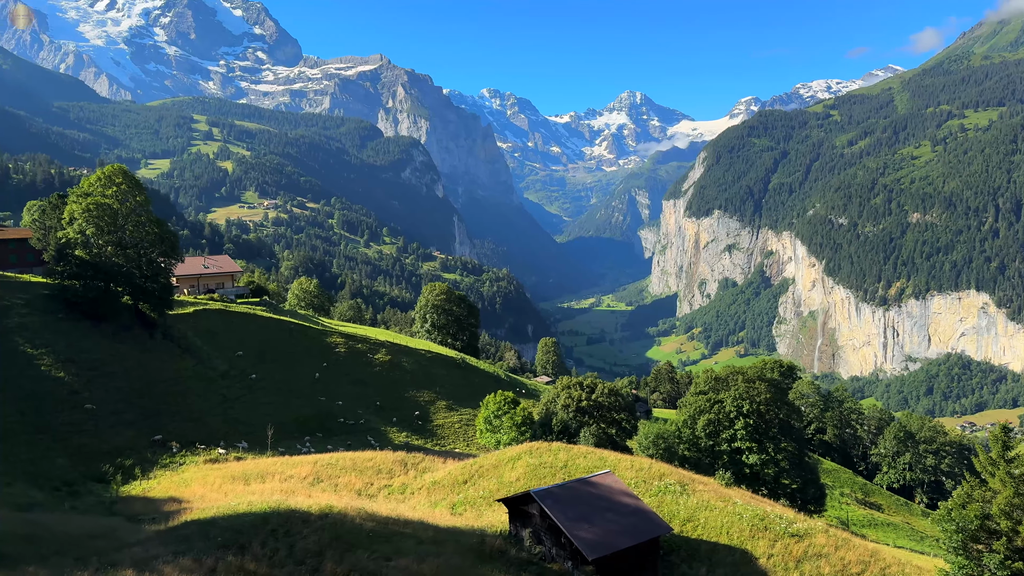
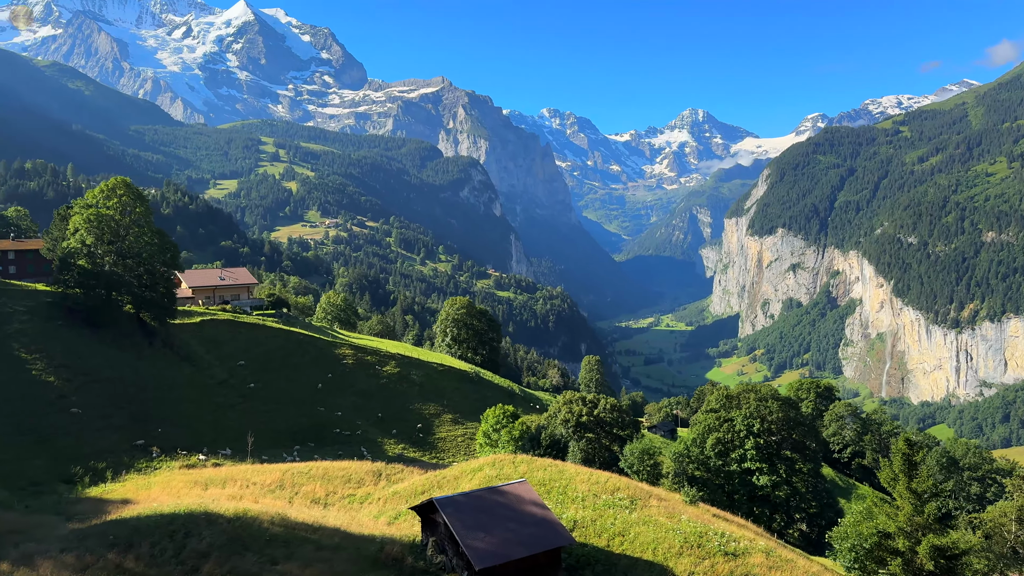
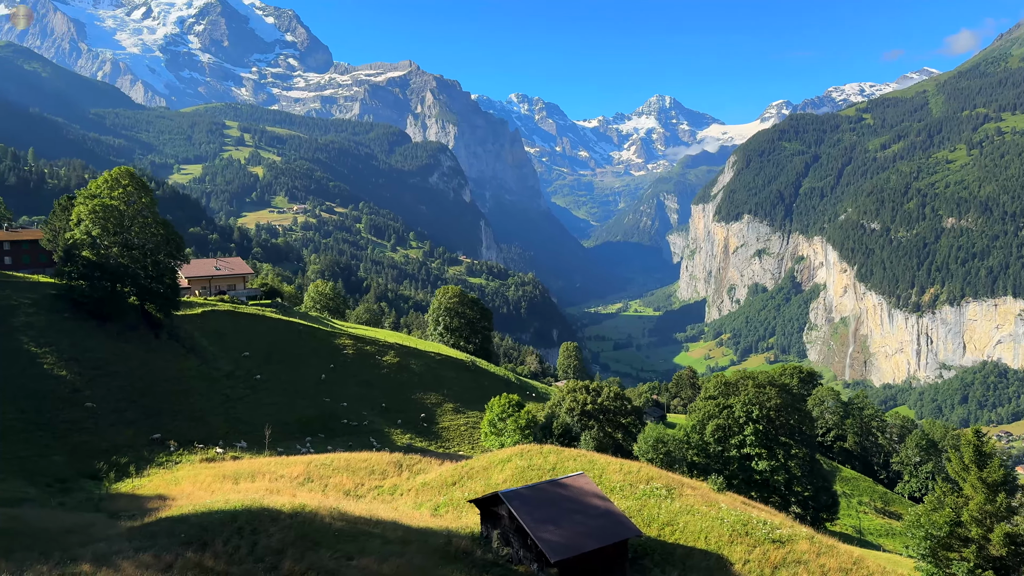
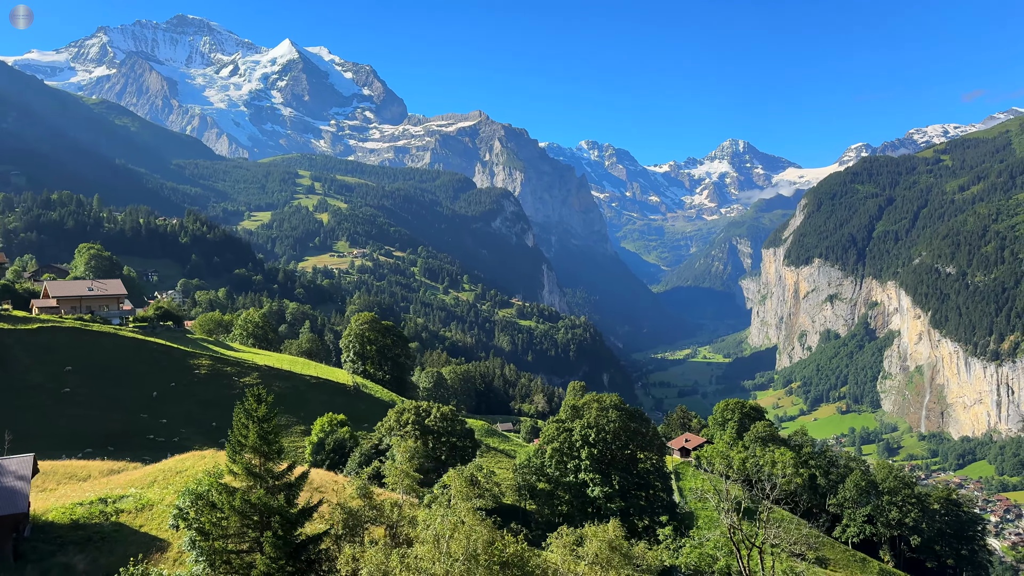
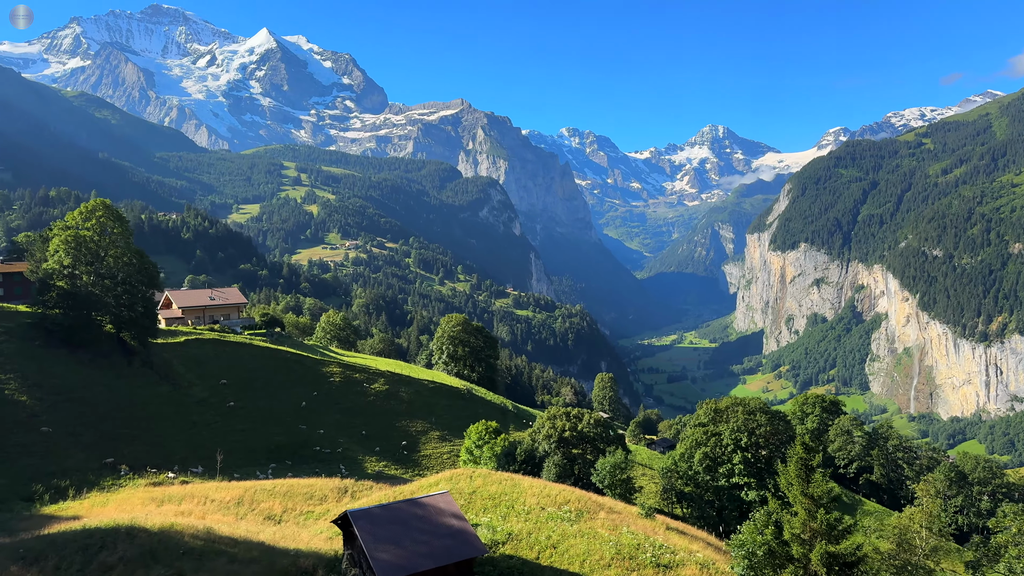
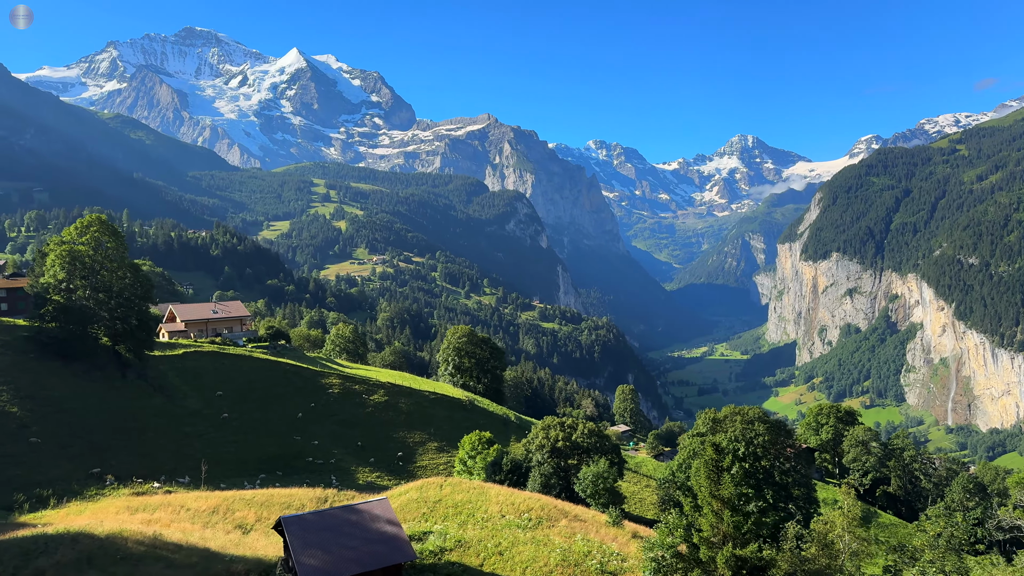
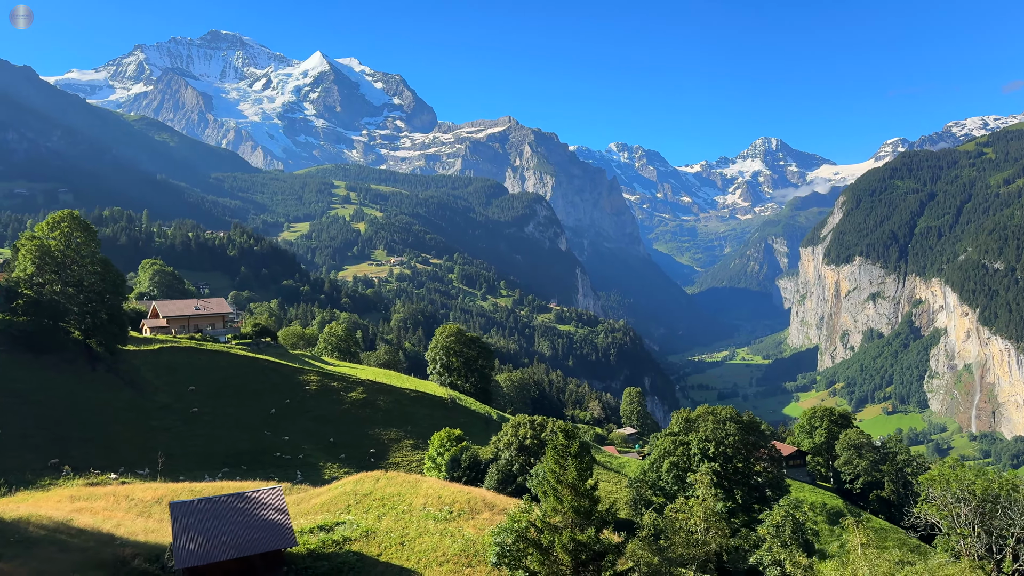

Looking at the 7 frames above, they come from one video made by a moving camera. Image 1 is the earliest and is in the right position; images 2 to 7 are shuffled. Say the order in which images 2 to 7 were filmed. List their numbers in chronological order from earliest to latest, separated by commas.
3, 2, 5, 6, 7, 4
